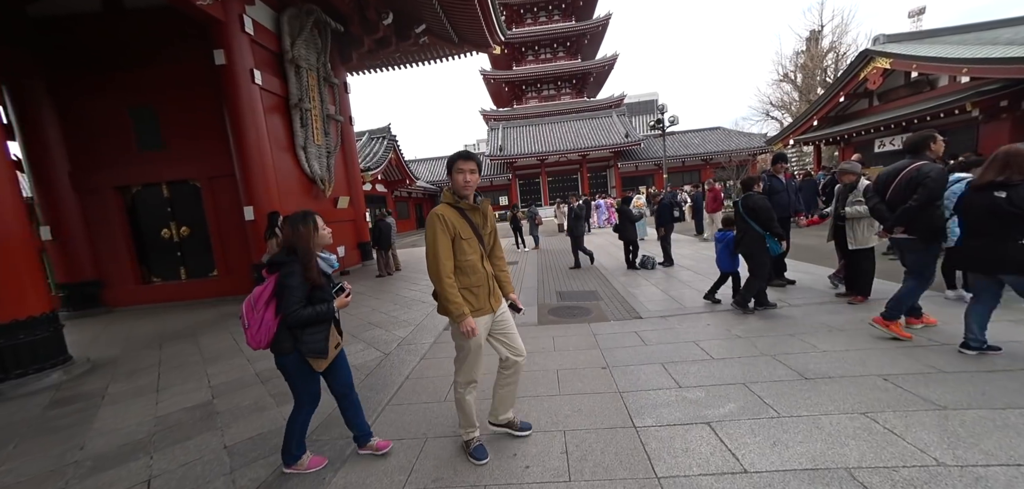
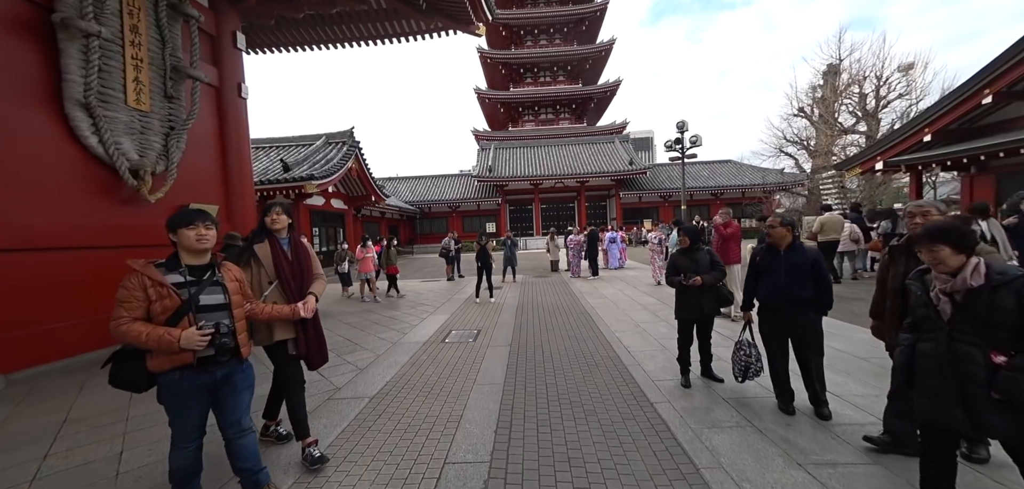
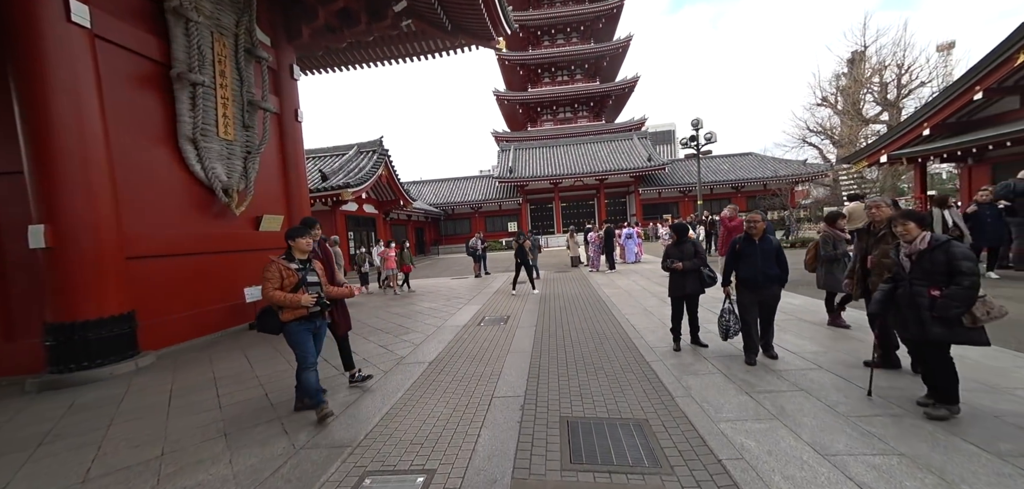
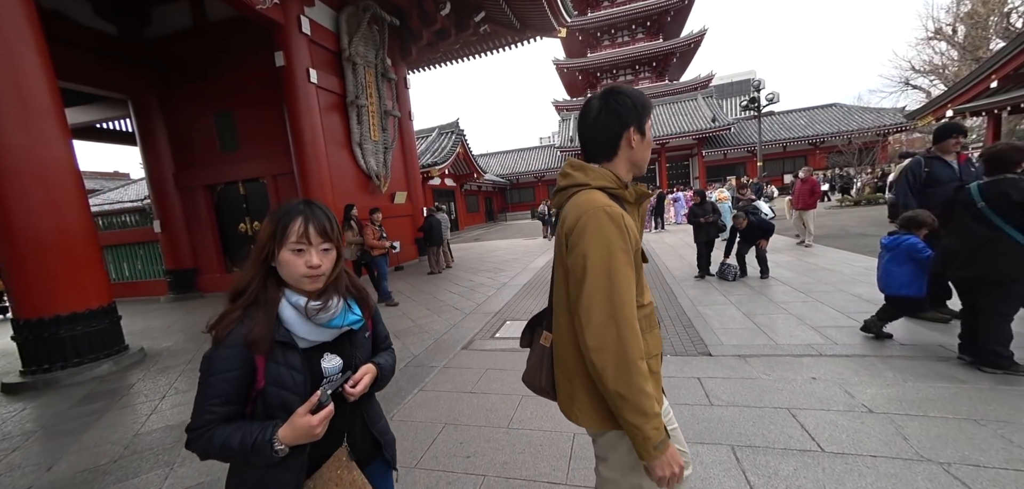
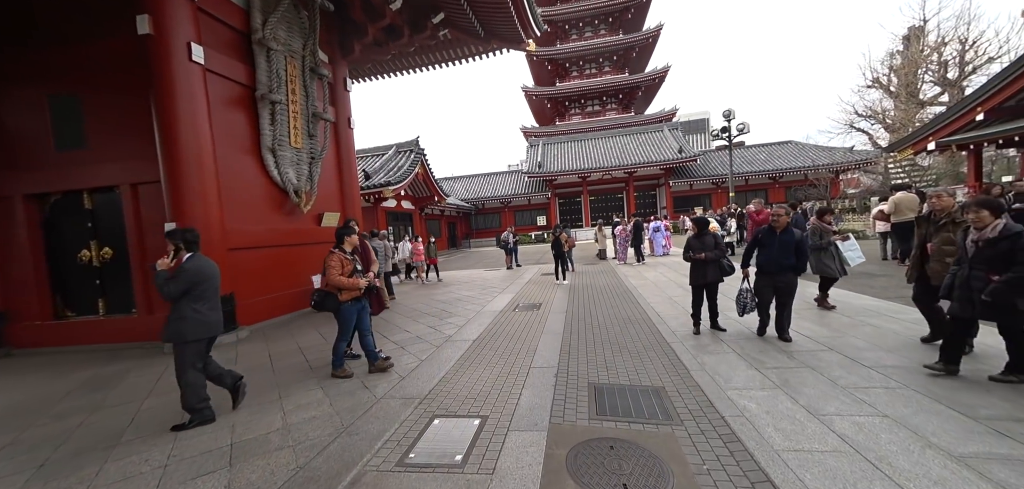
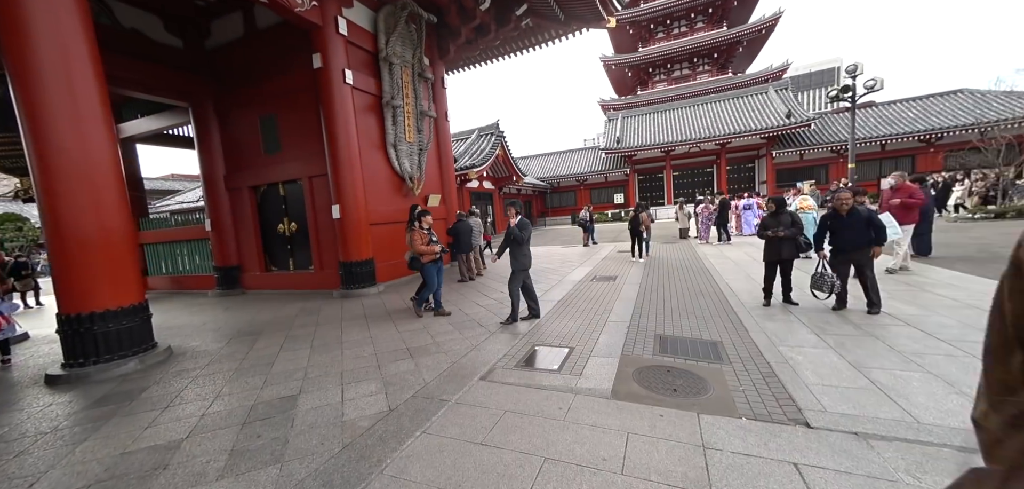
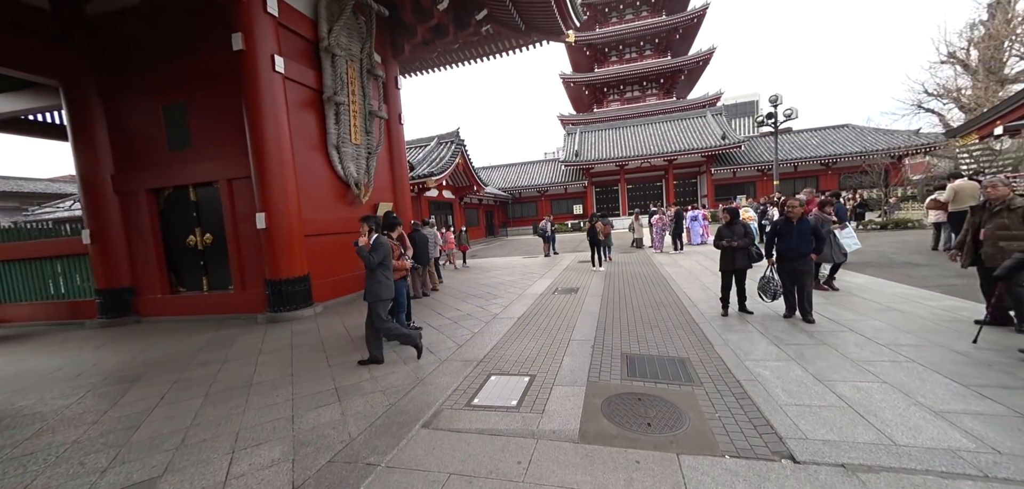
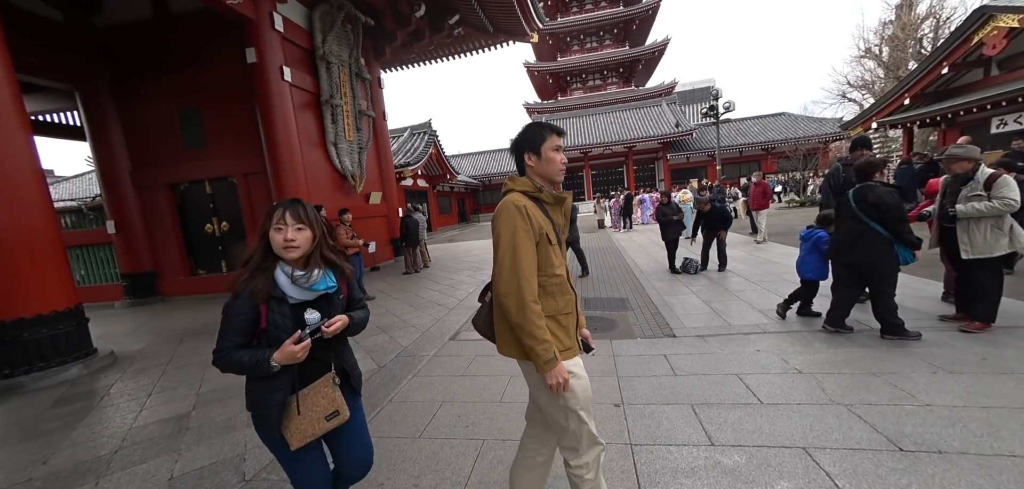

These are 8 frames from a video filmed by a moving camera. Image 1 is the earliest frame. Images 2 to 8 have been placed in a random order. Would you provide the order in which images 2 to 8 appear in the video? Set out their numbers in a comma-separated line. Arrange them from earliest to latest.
8, 4, 6, 7, 5, 3, 2
